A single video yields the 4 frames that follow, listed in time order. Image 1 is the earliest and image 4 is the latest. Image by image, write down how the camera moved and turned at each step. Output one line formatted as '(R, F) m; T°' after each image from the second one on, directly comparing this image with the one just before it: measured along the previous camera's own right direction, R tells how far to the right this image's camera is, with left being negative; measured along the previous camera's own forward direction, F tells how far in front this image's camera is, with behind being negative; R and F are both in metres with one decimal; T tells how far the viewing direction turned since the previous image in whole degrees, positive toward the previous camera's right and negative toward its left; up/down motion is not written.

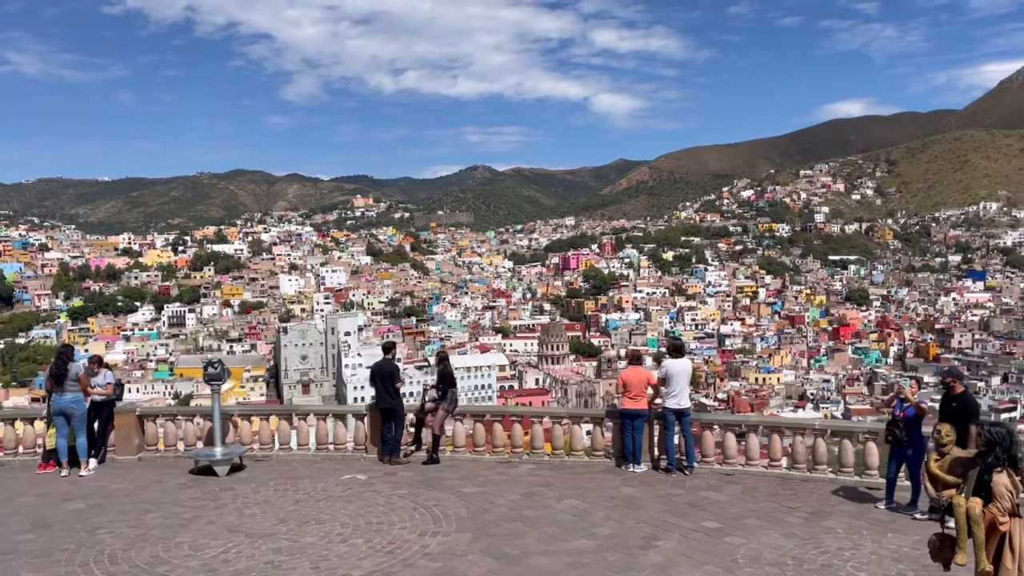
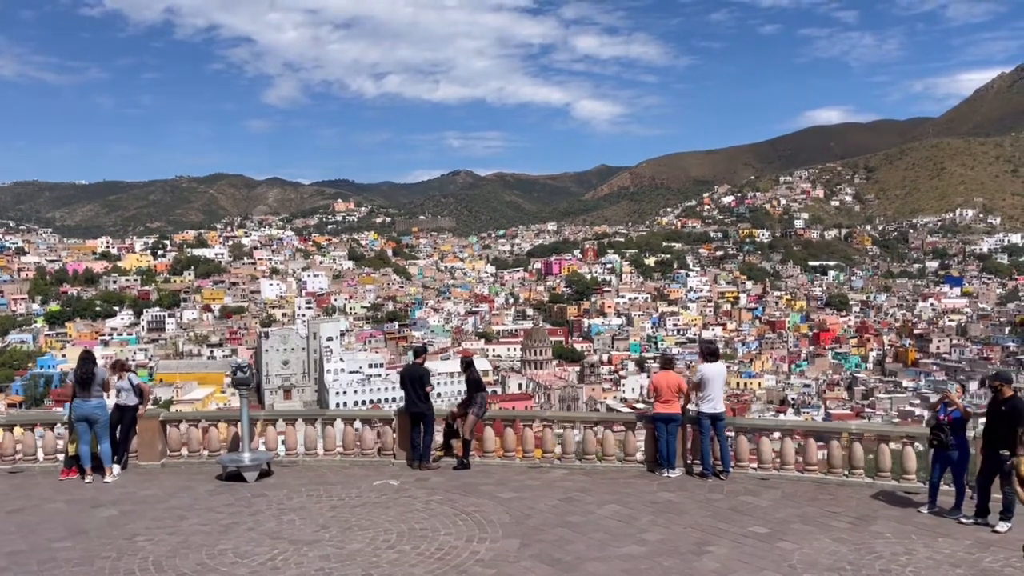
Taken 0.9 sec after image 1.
(-0.4, 0.0) m; +1°
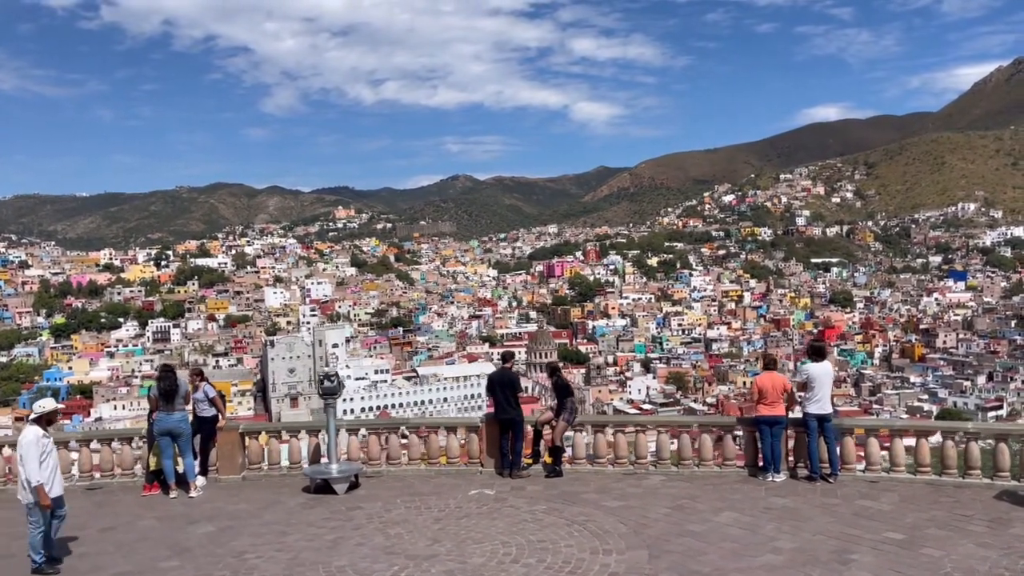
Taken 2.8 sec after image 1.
(-0.7, +0.2) m; 0°
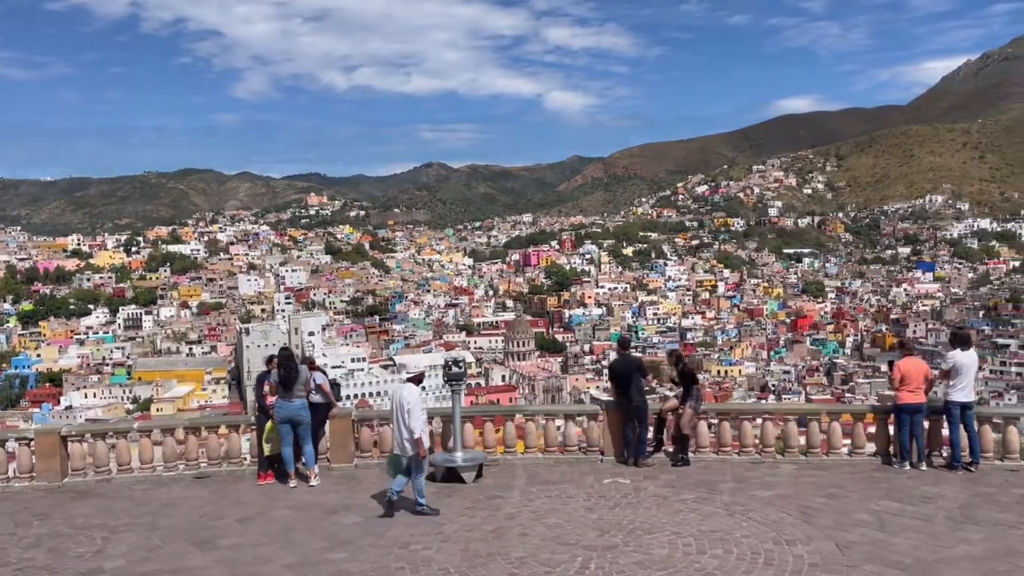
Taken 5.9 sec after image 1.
(-1.1, +0.2) m; +1°
